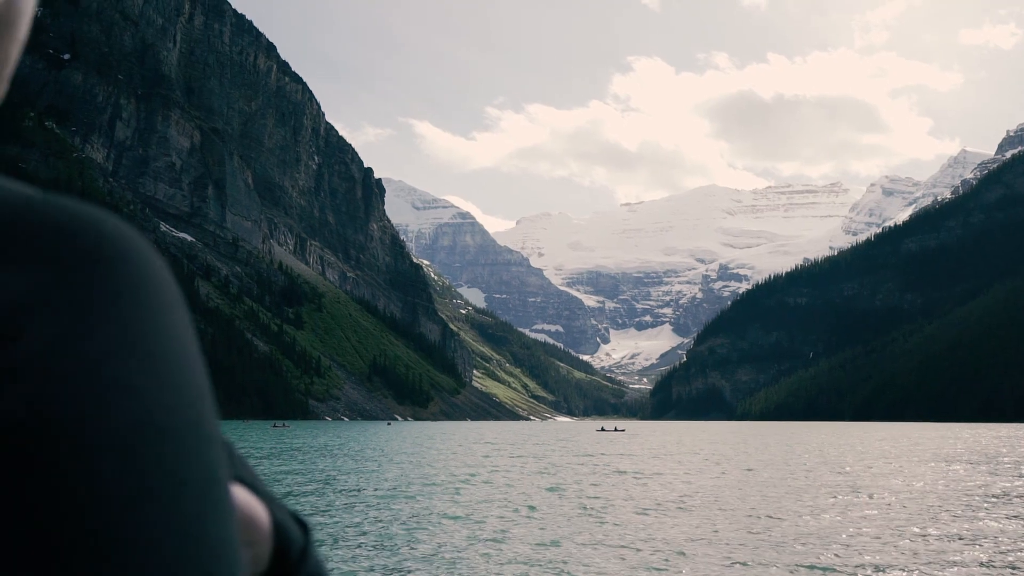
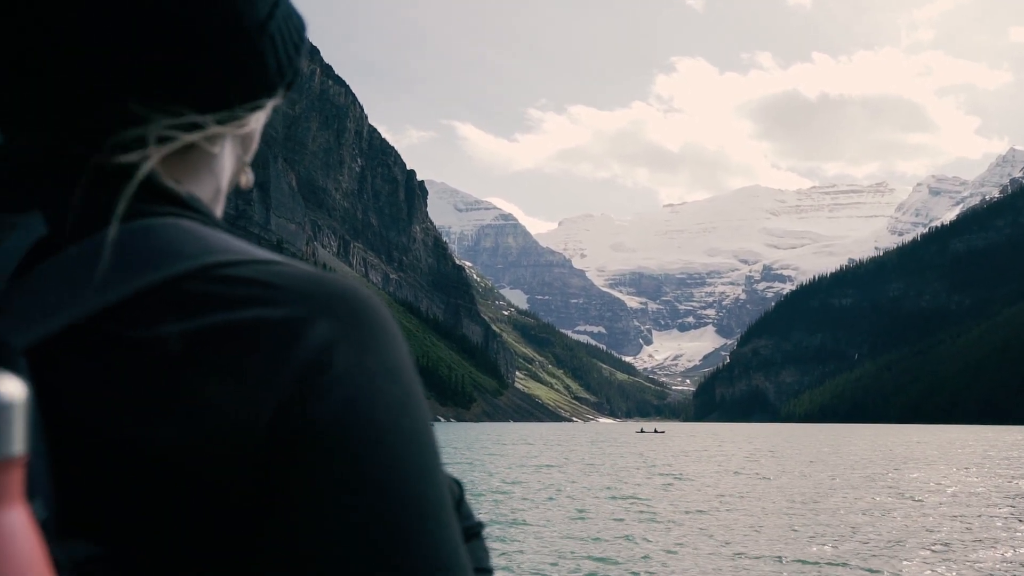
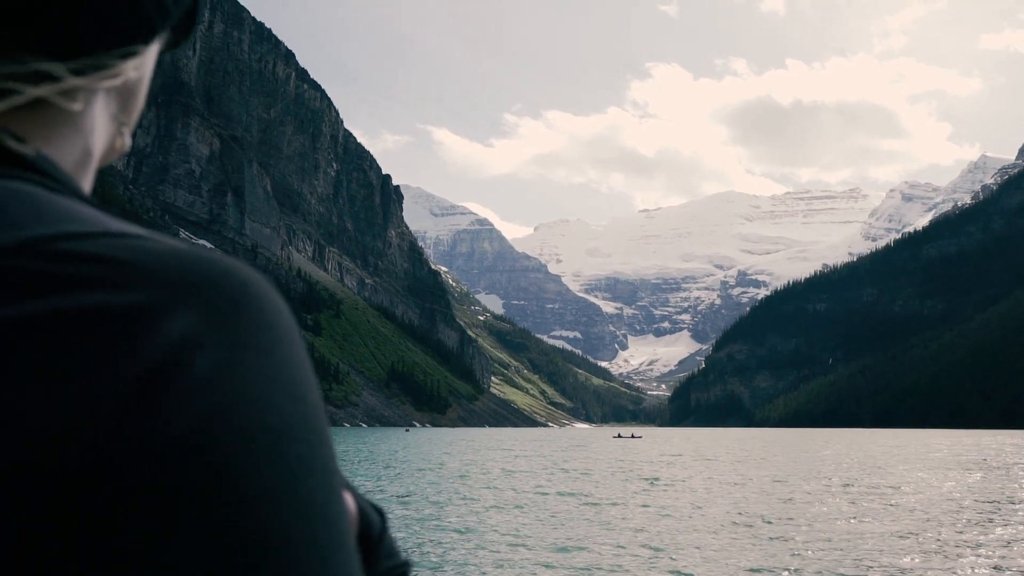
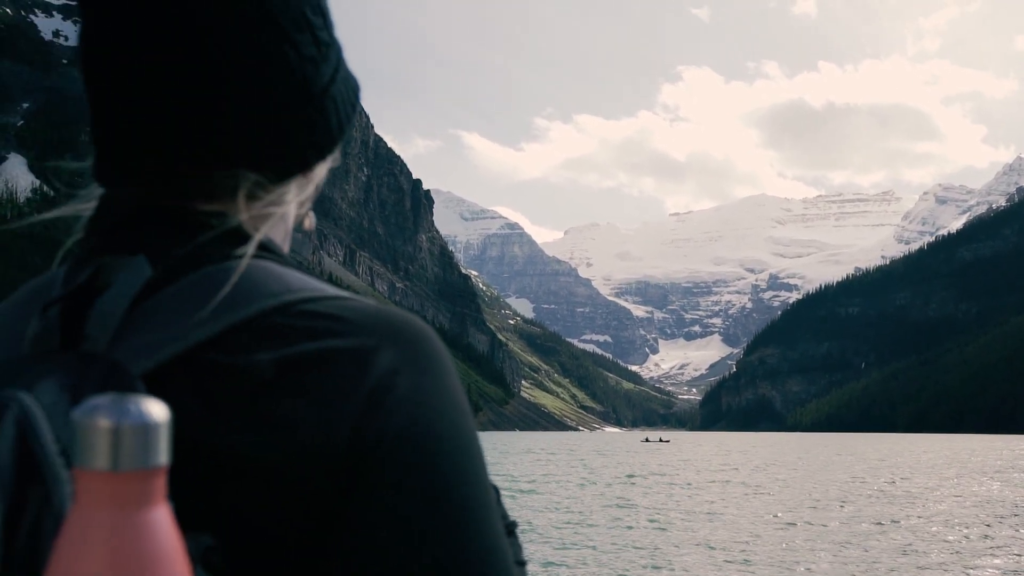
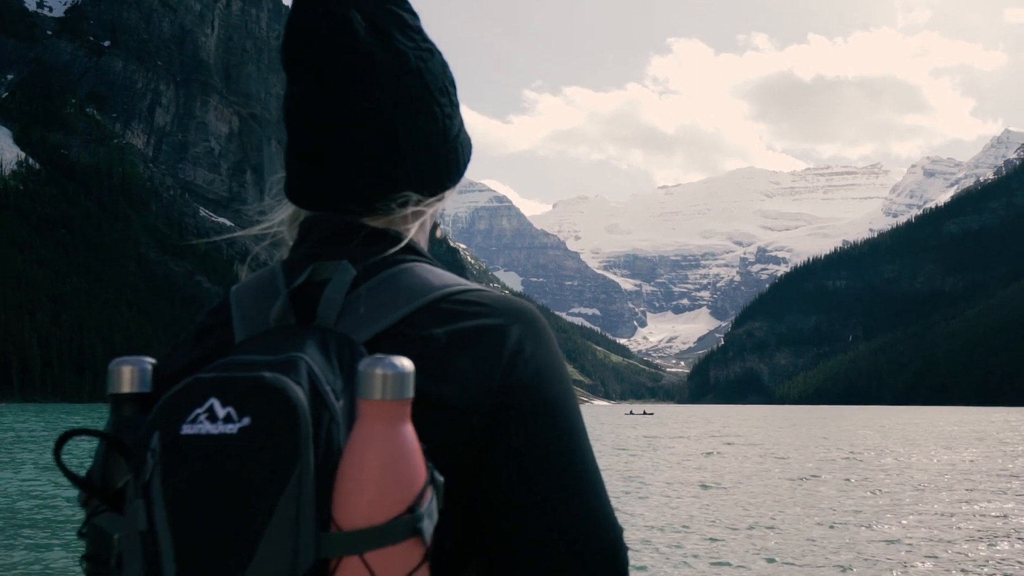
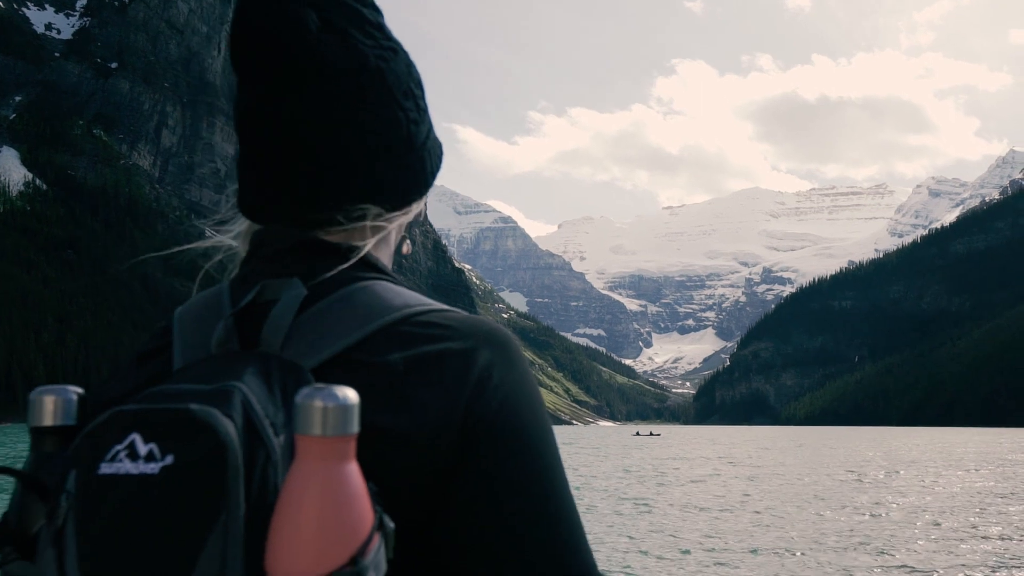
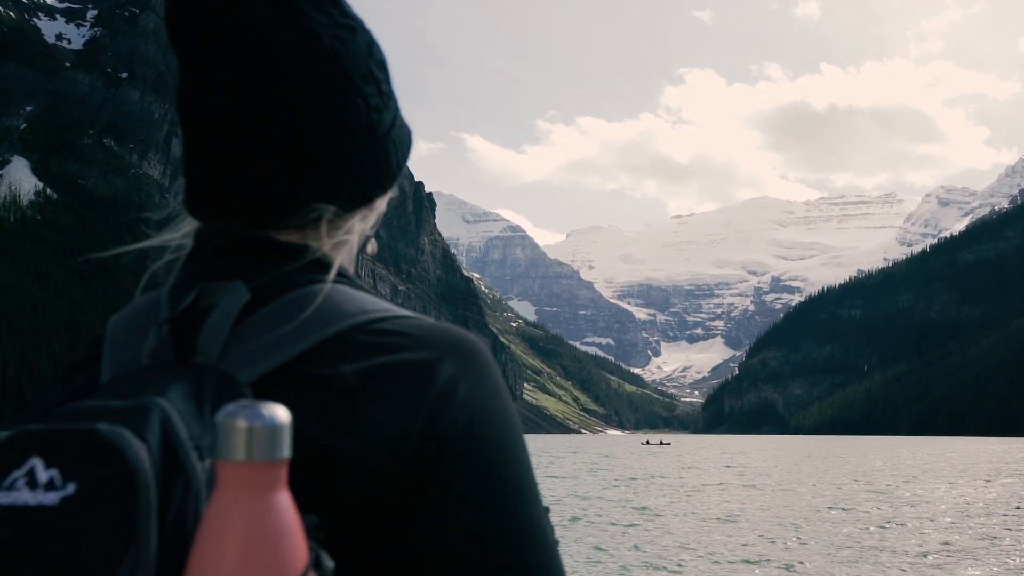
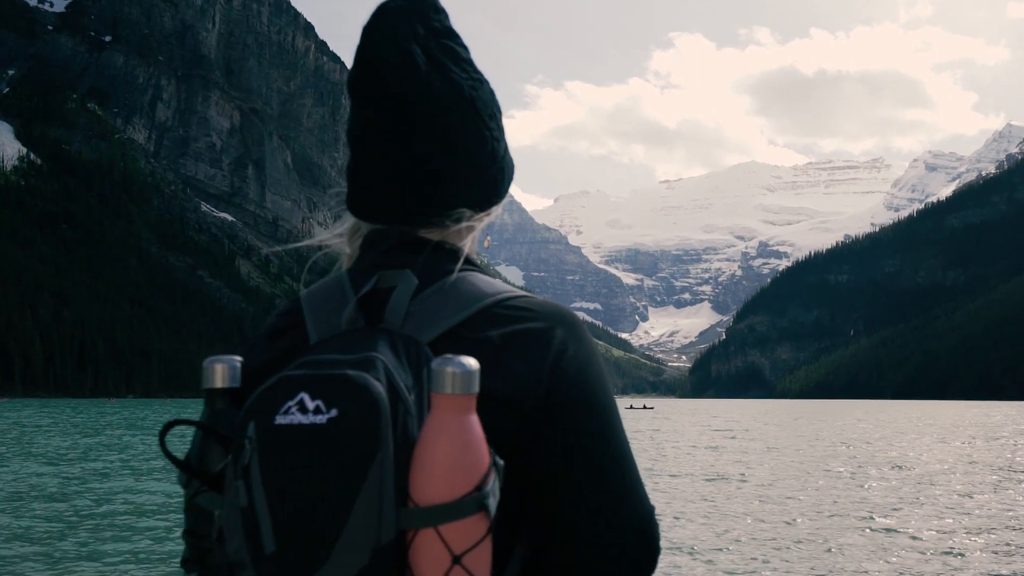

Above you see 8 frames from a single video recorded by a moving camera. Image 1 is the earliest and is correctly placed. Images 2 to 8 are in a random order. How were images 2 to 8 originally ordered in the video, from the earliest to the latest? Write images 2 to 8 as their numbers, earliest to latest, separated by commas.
3, 2, 4, 7, 6, 5, 8
